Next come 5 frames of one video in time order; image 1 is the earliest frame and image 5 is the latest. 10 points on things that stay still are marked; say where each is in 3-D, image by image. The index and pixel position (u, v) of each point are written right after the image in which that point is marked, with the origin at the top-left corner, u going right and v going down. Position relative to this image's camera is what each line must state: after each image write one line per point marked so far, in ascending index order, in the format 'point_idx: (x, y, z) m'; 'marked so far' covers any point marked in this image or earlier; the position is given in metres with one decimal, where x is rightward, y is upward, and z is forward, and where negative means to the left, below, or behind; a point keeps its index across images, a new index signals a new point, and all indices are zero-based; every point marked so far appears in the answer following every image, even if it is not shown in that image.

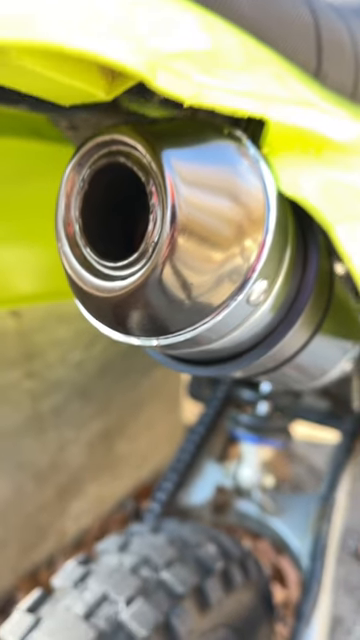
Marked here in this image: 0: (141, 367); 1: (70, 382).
0: (-0.1, -0.1, +1.3) m
1: (-0.2, -0.1, +1.1) m
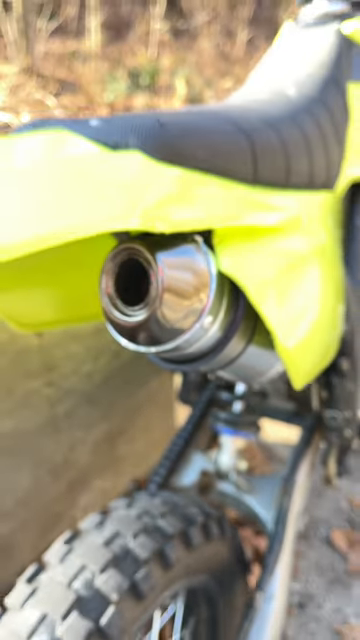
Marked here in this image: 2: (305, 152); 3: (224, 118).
0: (-0.1, -0.2, +1.5) m
1: (-0.3, -0.2, +1.3) m
2: (+0.2, +0.2, +0.7) m
3: (+0.1, +0.3, +0.7) m
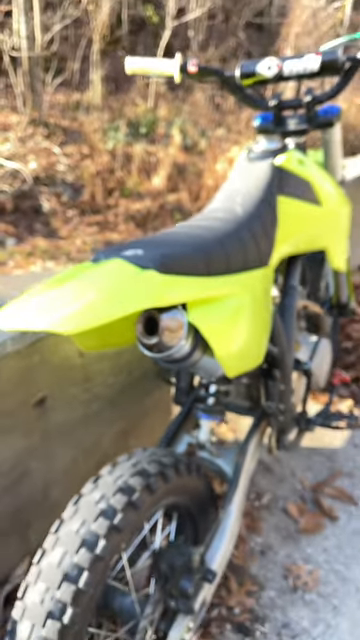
0: (-0.1, -0.3, +2.1) m
1: (-0.3, -0.3, +1.9) m
2: (+0.2, +0.2, +1.4) m
3: (0.0, +0.2, +1.3) m
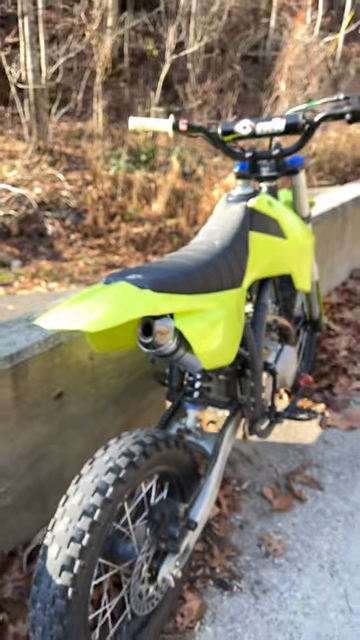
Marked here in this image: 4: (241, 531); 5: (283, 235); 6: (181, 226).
0: (-0.2, -0.3, +2.5) m
1: (-0.3, -0.3, +2.3) m
2: (+0.1, +0.2, +1.8) m
3: (0.0, +0.2, +1.7) m
4: (+0.3, -1.0, +2.3) m
5: (+0.5, +0.4, +2.3) m
6: (0.0, +1.1, +5.8) m
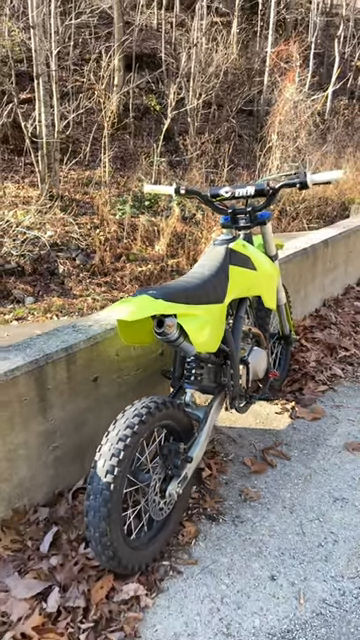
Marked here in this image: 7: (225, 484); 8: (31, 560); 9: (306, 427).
0: (-0.2, -0.4, +3.3) m
1: (-0.3, -0.4, +3.1) m
2: (+0.1, +0.1, +2.6) m
3: (0.0, +0.2, +2.6) m
4: (+0.3, -1.0, +3.1) m
5: (+0.5, +0.3, +3.2) m
6: (0.0, +0.8, +6.8) m
7: (+0.3, -1.0, +3.1) m
8: (-0.7, -1.2, +2.4) m
9: (+0.9, -0.8, +3.7) m
